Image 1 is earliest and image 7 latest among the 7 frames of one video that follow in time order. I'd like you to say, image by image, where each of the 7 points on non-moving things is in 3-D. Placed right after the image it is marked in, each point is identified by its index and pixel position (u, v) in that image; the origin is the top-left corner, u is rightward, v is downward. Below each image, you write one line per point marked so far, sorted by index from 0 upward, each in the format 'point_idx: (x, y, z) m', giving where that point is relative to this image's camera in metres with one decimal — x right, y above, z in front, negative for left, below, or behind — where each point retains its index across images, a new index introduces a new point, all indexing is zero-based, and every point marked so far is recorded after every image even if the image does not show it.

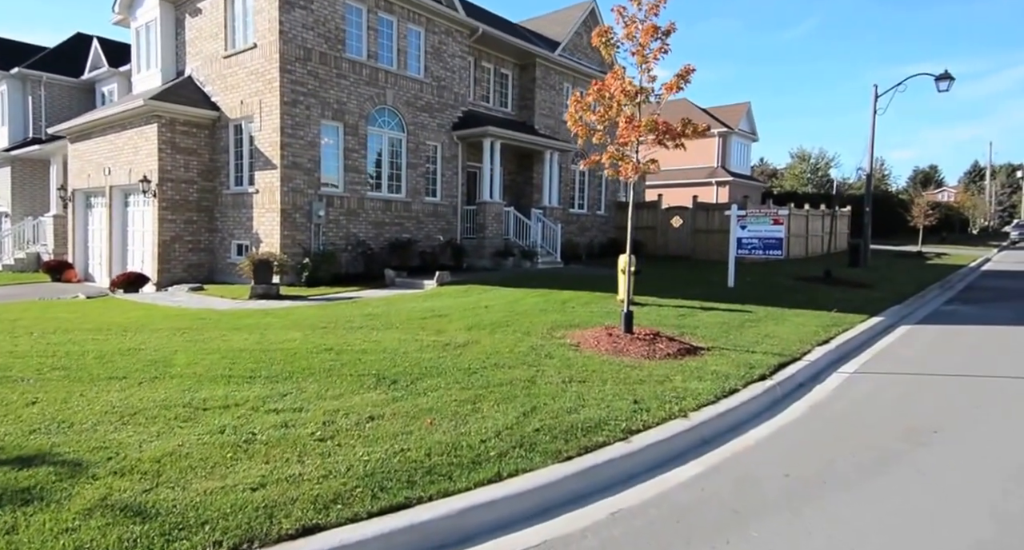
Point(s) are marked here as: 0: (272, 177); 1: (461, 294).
0: (-5.6, +2.3, +15.4) m
1: (-1.0, -0.4, +13.3) m
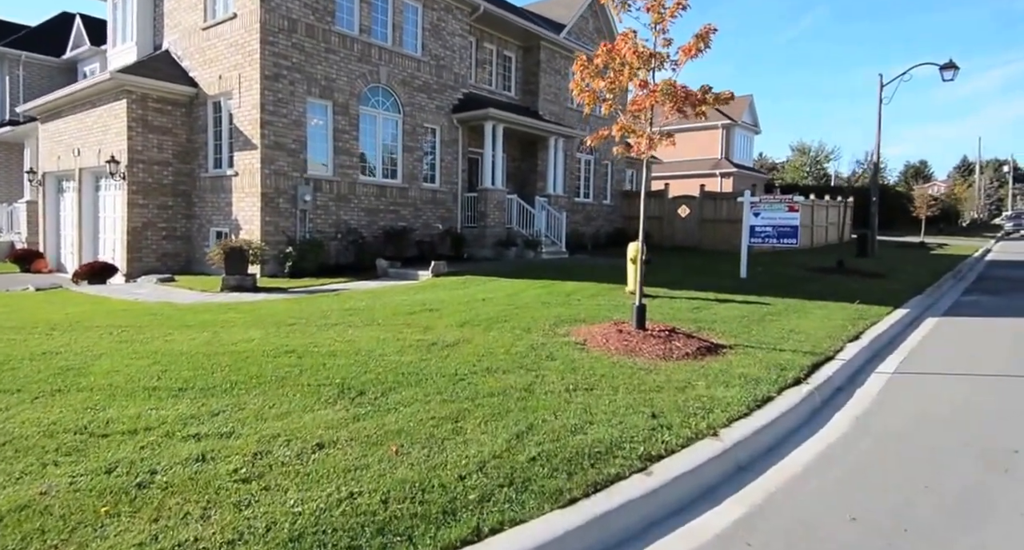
0: (-5.6, +2.5, +14.2) m
1: (-1.0, -0.2, +12.1) m
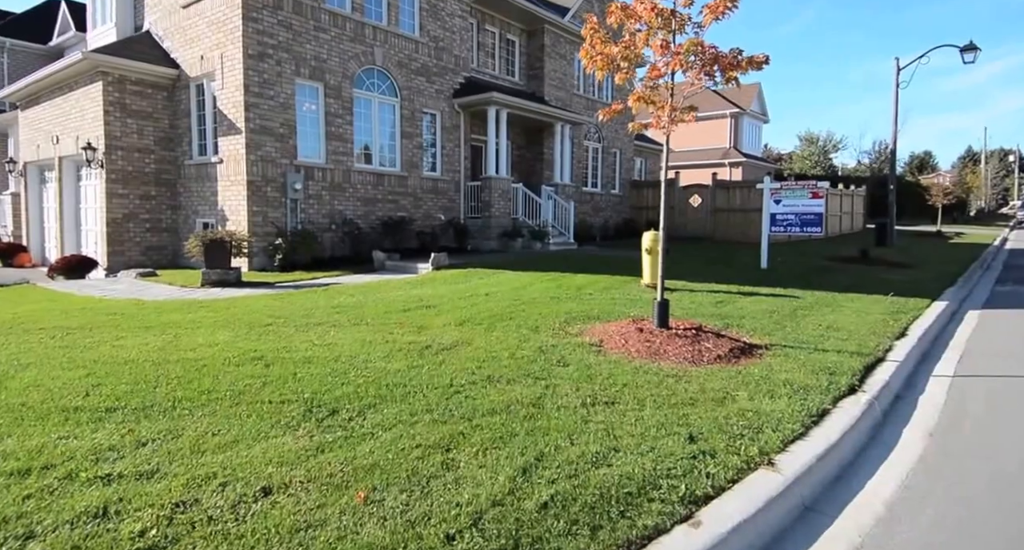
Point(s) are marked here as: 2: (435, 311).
0: (-5.5, +2.6, +13.2) m
1: (-0.9, -0.1, +11.1) m
2: (-1.0, -0.5, +8.1) m
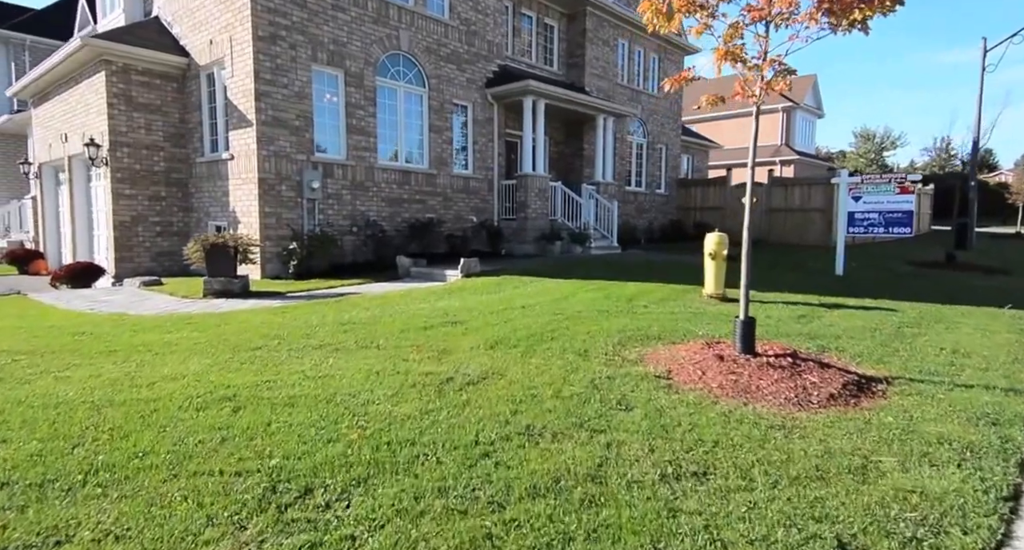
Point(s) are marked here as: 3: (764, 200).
0: (-4.8, +2.5, +12.1) m
1: (-0.4, -0.2, +9.7) m
2: (-0.6, -0.6, +6.7) m
3: (+7.5, +2.1, +19.4) m
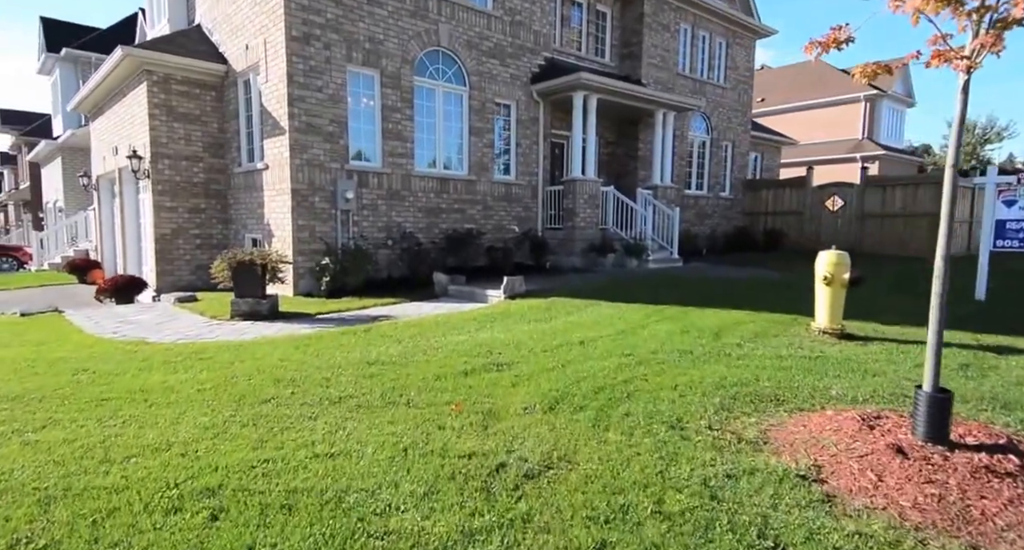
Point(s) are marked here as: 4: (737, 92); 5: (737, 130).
0: (-3.8, +2.2, +11.2) m
1: (+0.4, -0.5, +8.4) m
2: (0.0, -0.8, +5.4) m
3: (+8.9, +1.8, +17.5) m
4: (+6.7, +5.4, +19.9) m
5: (+6.7, +4.3, +20.0) m
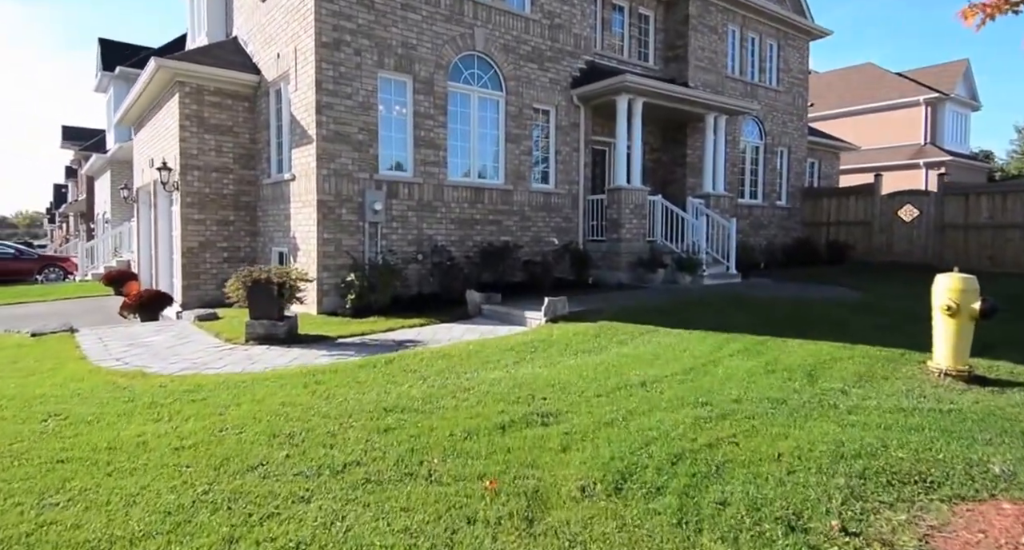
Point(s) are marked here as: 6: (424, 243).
0: (-3.2, +1.9, +10.3) m
1: (+0.9, -0.8, +7.3) m
2: (+0.3, -1.1, +4.3) m
3: (+9.9, +1.4, +16.0) m
4: (+7.8, +5.0, +18.4) m
5: (+7.8, +3.9, +18.5) m
6: (-1.4, +0.5, +11.4) m
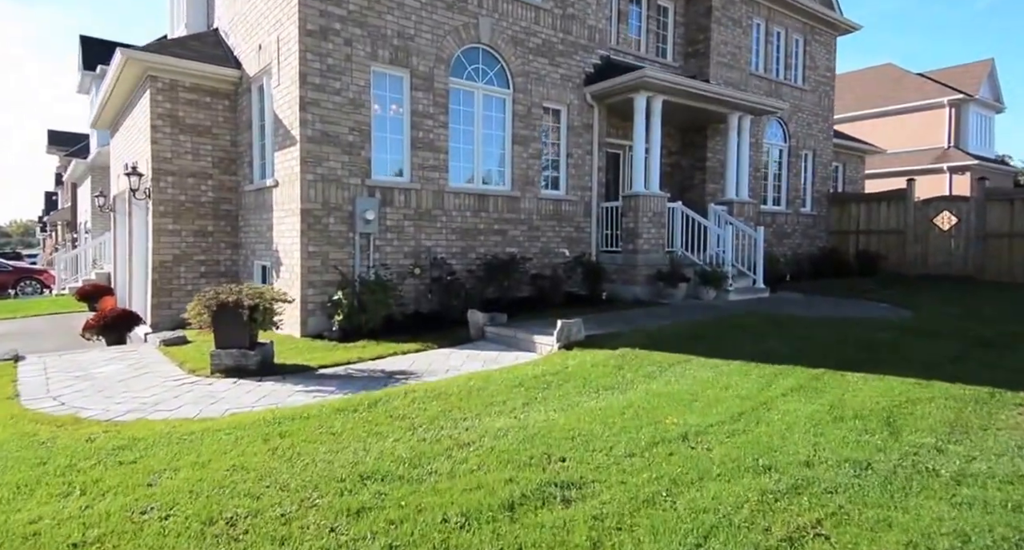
0: (-3.1, +1.6, +9.2) m
1: (+1.0, -1.0, +6.2) m
2: (+0.4, -1.2, +3.2) m
3: (+10.1, +1.1, +14.8) m
4: (+8.0, +4.7, +17.3) m
5: (+8.0, +3.6, +17.4) m
6: (-1.3, +0.3, +10.3) m
